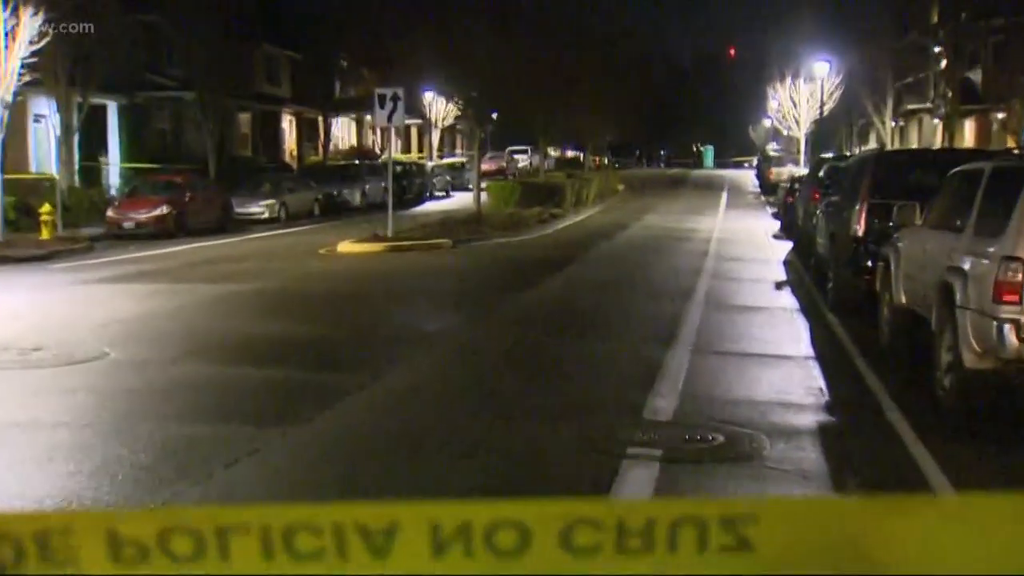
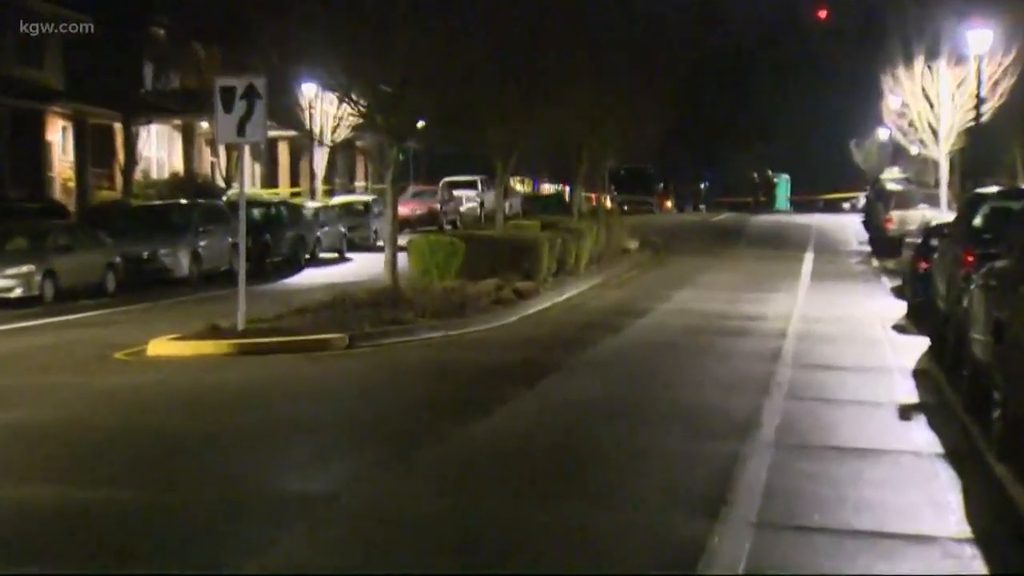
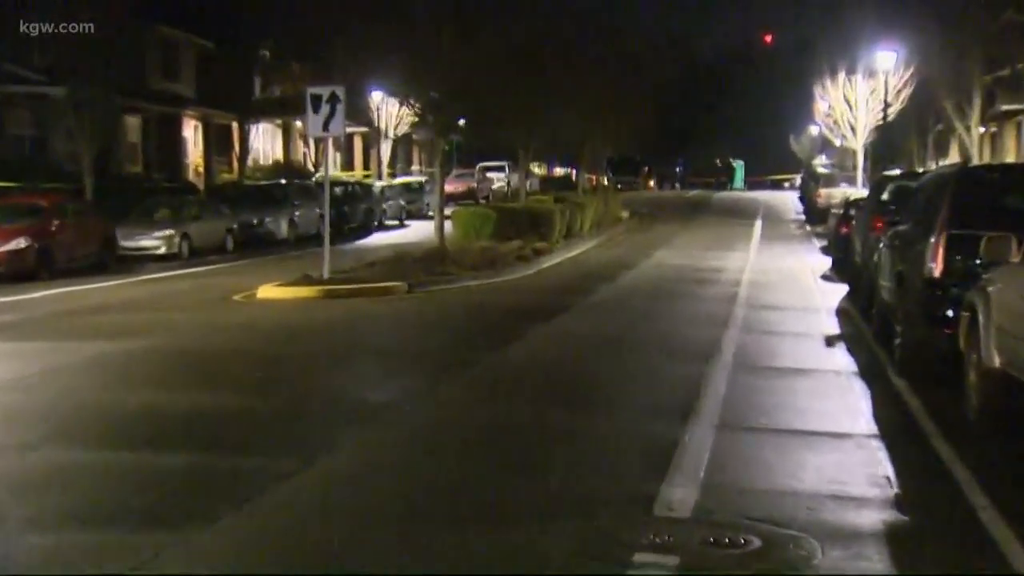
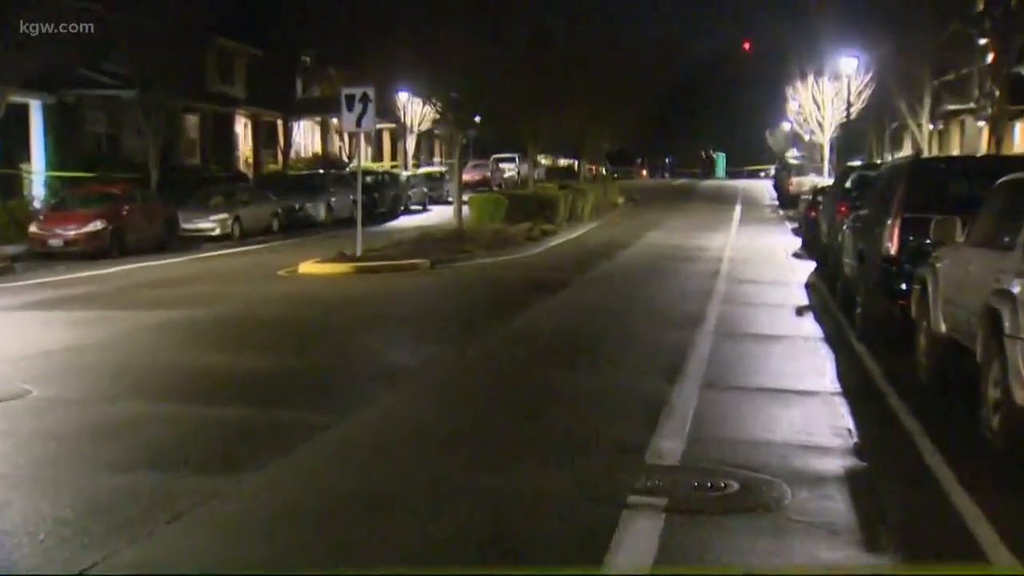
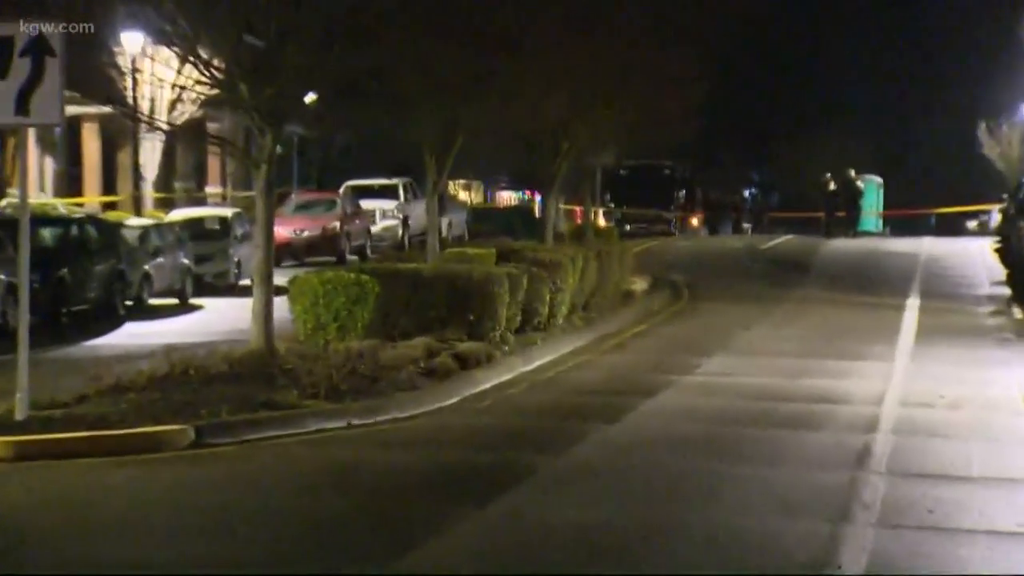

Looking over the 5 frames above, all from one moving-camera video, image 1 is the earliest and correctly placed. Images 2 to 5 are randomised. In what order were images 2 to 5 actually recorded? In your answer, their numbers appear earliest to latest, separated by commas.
4, 3, 2, 5
